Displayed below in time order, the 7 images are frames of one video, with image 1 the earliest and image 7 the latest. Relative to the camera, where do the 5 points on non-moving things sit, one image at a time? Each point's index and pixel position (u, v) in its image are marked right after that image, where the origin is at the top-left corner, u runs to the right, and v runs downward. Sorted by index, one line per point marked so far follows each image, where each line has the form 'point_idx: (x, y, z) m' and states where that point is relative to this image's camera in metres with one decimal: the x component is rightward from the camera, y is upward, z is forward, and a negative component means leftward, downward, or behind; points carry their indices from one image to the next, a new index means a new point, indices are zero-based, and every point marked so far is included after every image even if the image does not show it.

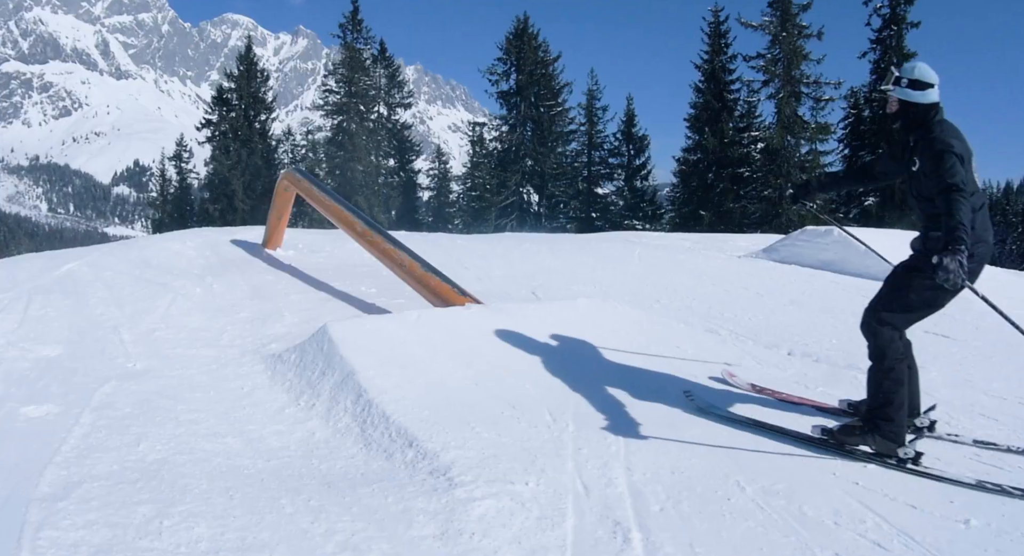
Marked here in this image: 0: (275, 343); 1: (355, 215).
0: (-1.7, -0.5, +4.8) m
1: (-1.5, +0.6, +6.1) m
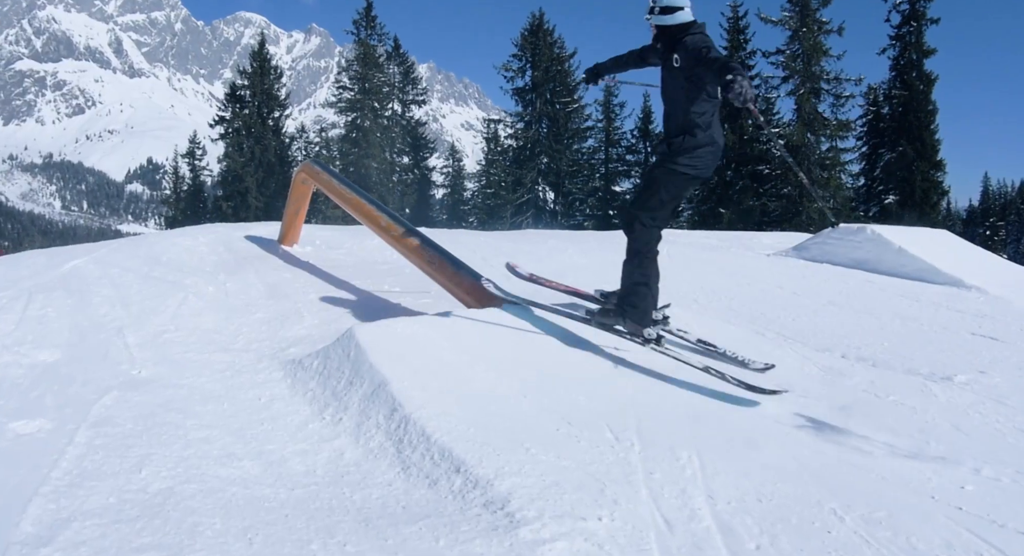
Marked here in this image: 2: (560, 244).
0: (-1.4, -0.5, +4.4) m
1: (-1.1, +0.6, +5.7) m
2: (+0.7, +0.5, +9.8) m
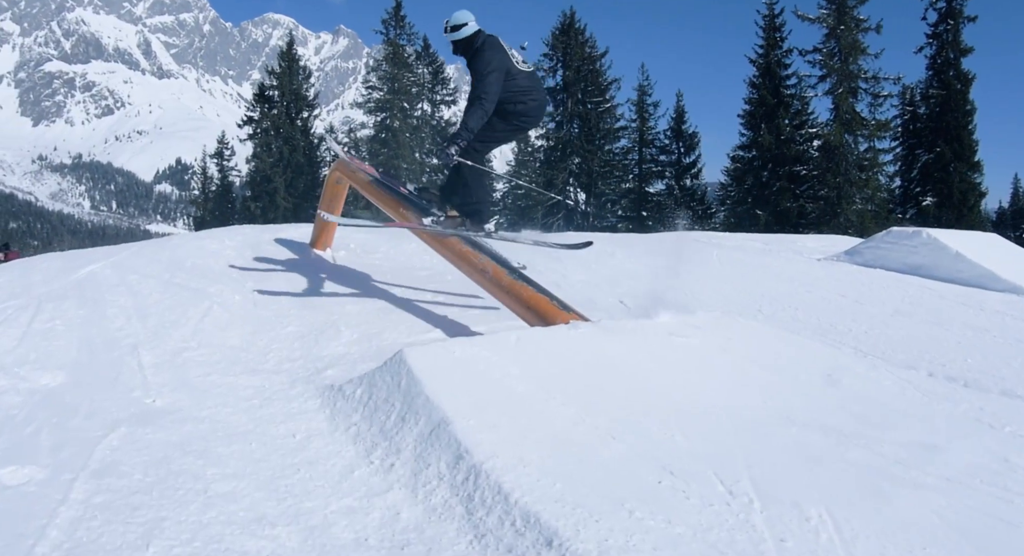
0: (-1.0, -0.5, +3.8) m
1: (-0.7, +0.5, +5.1) m
2: (+1.3, +0.4, +9.1) m
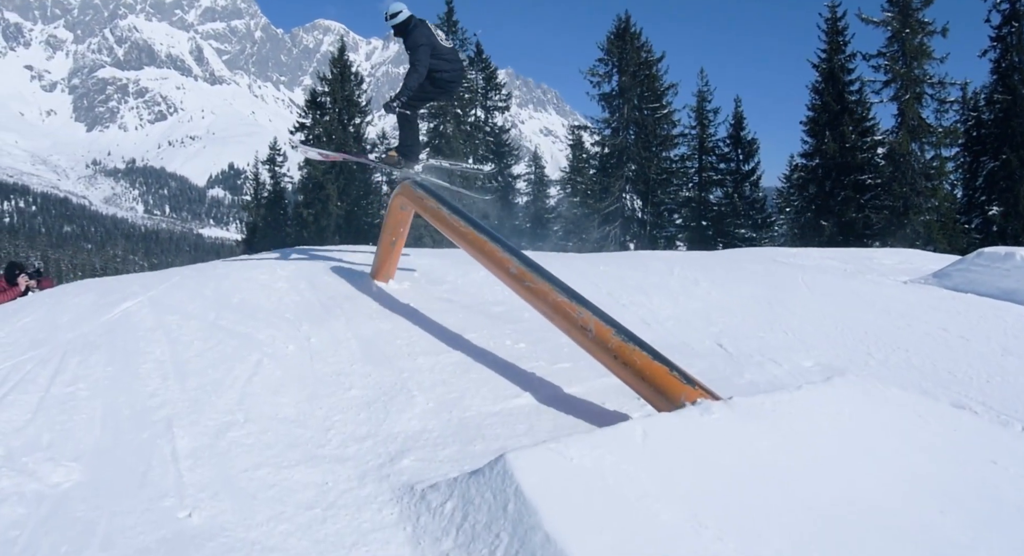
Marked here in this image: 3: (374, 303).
0: (-0.5, -0.8, +3.0) m
1: (-0.1, +0.2, +4.3) m
2: (+2.1, +0.1, +8.3) m
3: (-1.0, -0.2, +4.9) m
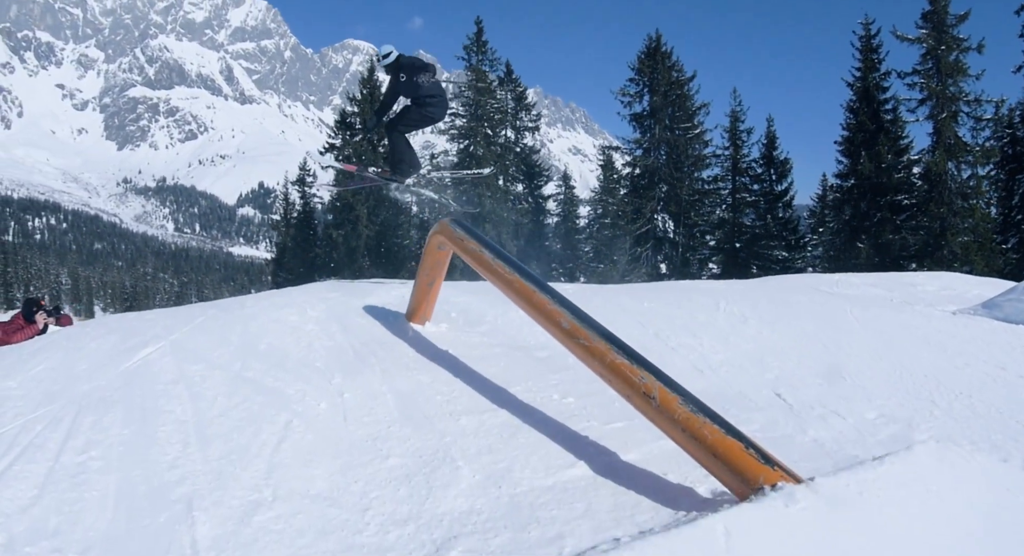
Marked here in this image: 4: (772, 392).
0: (-0.2, -1.1, +2.7) m
1: (+0.2, -0.1, +4.0) m
2: (+2.6, -0.4, +7.8) m
3: (-0.7, -0.5, +4.6) m
4: (+2.1, -0.9, +5.6) m
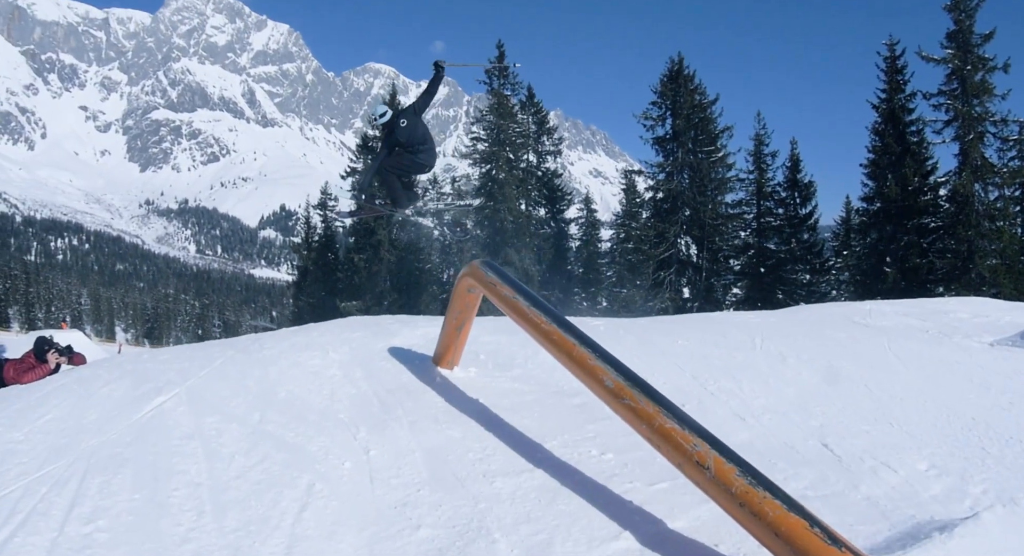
0: (-0.1, -1.3, +2.4) m
1: (+0.4, -0.4, +3.7) m
2: (+2.8, -0.8, +7.5) m
3: (-0.5, -0.8, +4.3) m
4: (+2.4, -1.3, +5.2) m
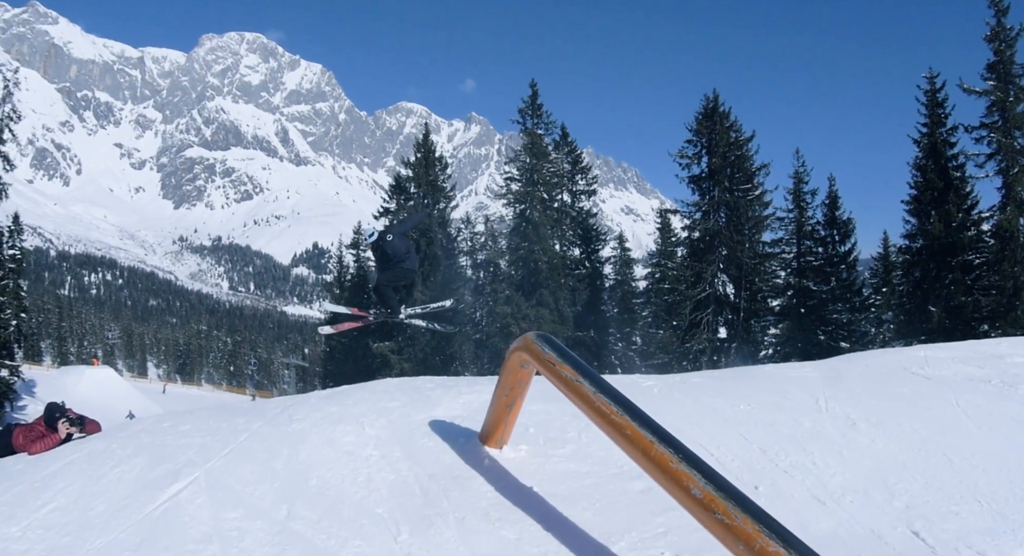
0: (+0.2, -1.7, +1.9) m
1: (+0.8, -0.8, +3.2) m
2: (+3.3, -1.3, +6.9) m
3: (-0.1, -1.2, +3.9) m
4: (+2.7, -1.7, +4.6) m
